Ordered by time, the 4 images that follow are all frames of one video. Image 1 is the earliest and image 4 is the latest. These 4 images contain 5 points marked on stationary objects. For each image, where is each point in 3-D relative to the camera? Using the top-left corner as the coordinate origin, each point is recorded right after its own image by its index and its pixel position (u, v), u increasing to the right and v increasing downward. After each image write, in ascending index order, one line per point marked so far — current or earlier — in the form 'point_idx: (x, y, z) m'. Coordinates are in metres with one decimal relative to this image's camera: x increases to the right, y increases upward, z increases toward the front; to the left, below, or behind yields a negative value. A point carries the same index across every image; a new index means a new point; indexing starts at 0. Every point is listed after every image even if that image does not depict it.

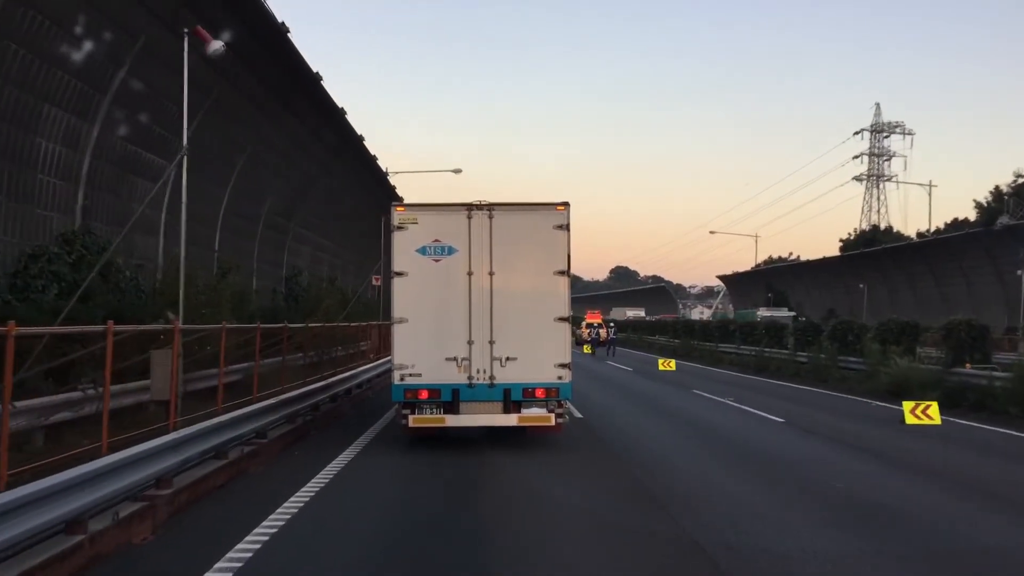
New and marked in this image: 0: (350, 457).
0: (-2.4, -2.7, +13.3) m
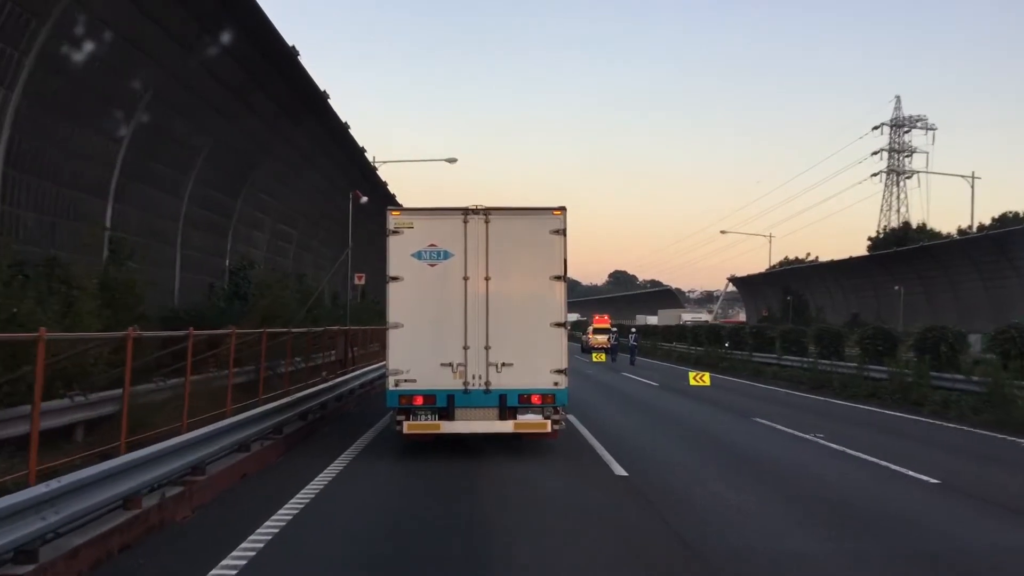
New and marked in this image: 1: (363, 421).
0: (-2.6, -2.8, +13.4) m
1: (-3.3, -2.5, +16.3) m
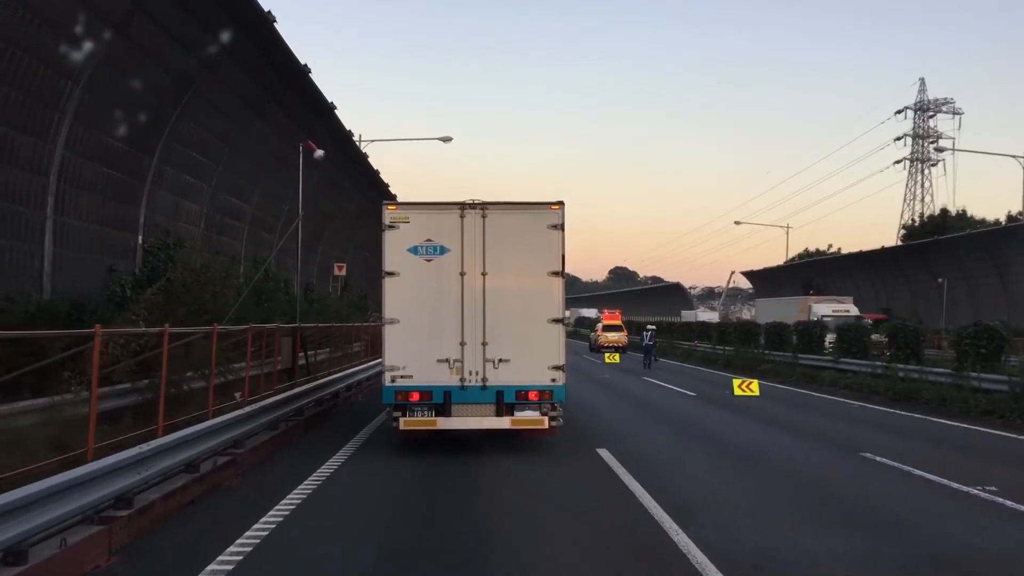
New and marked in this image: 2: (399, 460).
0: (-2.7, -2.7, +13.4) m
1: (-3.0, -2.4, +16.4) m
2: (-1.8, -2.7, +13.7) m
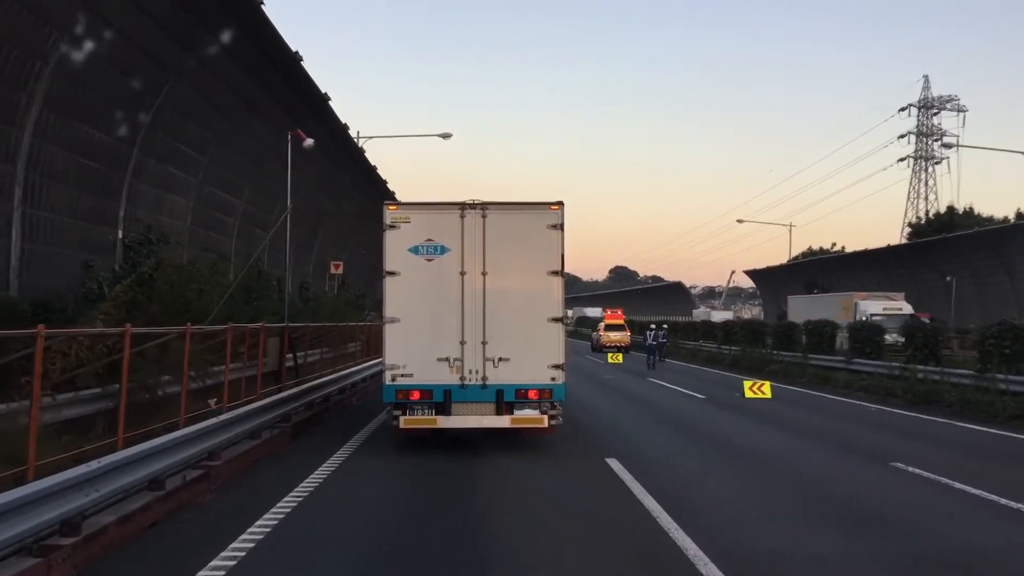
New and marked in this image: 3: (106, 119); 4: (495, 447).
0: (-2.7, -2.7, +13.4) m
1: (-2.9, -2.4, +16.4) m
2: (-1.8, -2.7, +13.7) m
3: (-6.1, +2.5, +13.2) m
4: (-0.2, -2.6, +14.4) m
